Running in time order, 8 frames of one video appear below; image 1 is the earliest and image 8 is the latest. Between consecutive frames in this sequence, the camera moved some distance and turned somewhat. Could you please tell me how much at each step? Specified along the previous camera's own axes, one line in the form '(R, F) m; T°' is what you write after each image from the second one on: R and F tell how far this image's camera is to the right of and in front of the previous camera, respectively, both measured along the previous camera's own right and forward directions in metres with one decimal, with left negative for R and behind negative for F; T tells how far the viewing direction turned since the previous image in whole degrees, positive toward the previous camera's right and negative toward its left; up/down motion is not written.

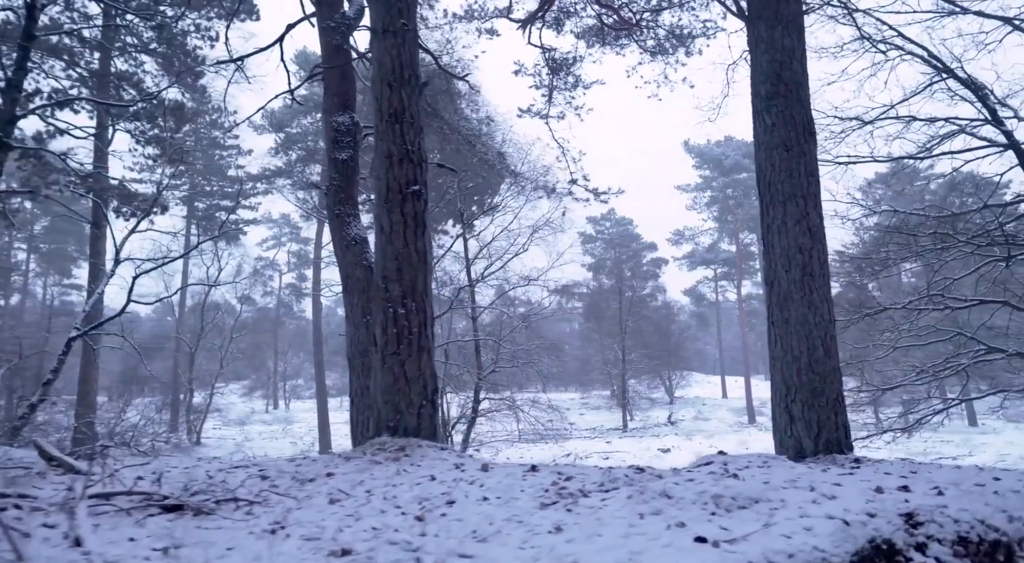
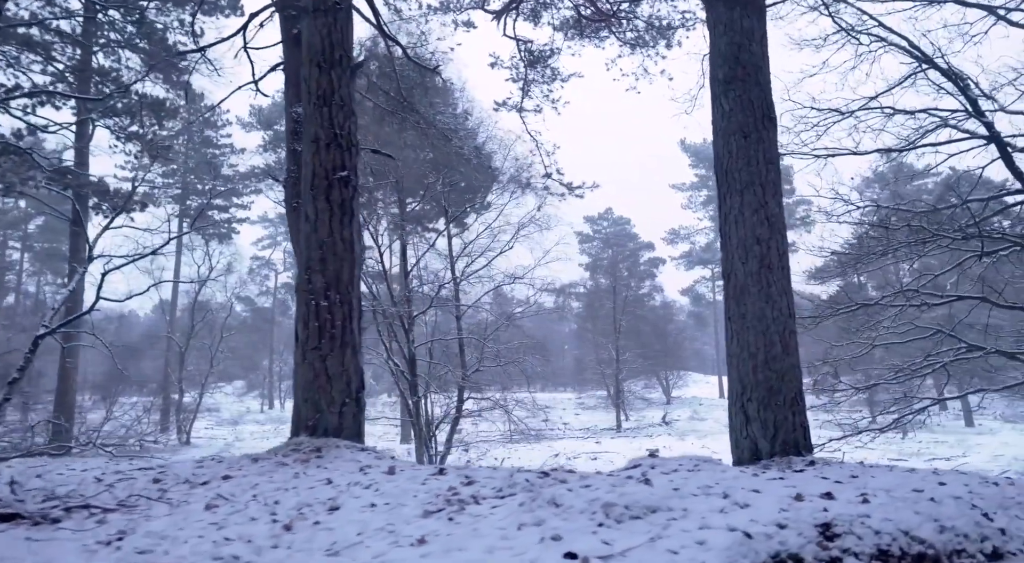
(+0.3, +0.2) m; 0°
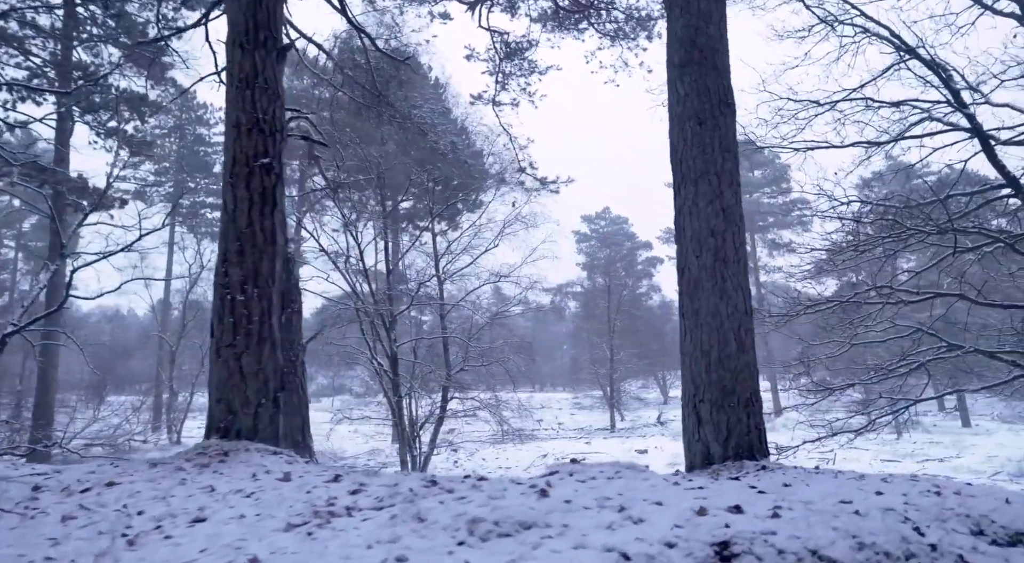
(+0.3, +0.2) m; 0°
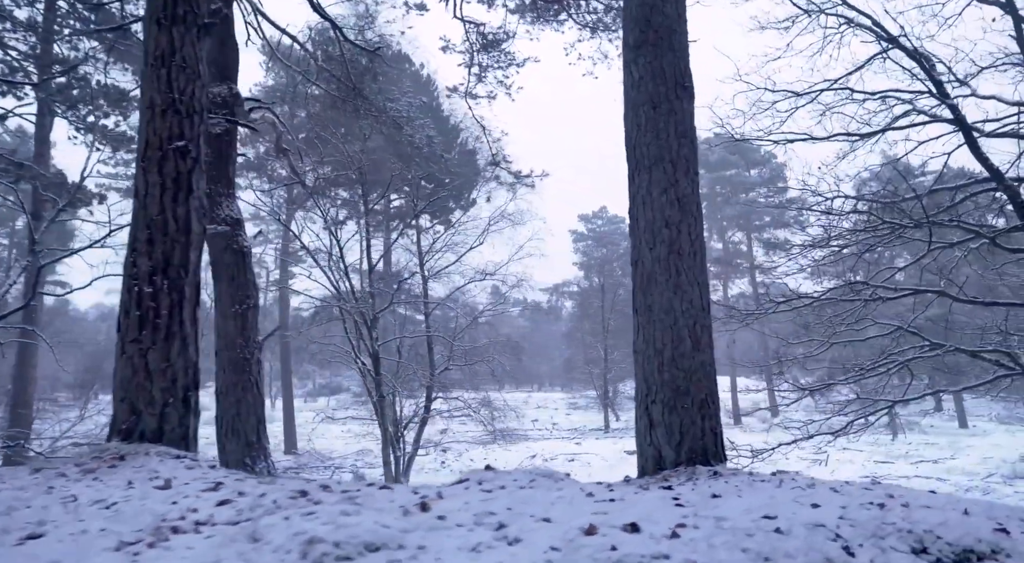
(+0.3, +0.3) m; 0°
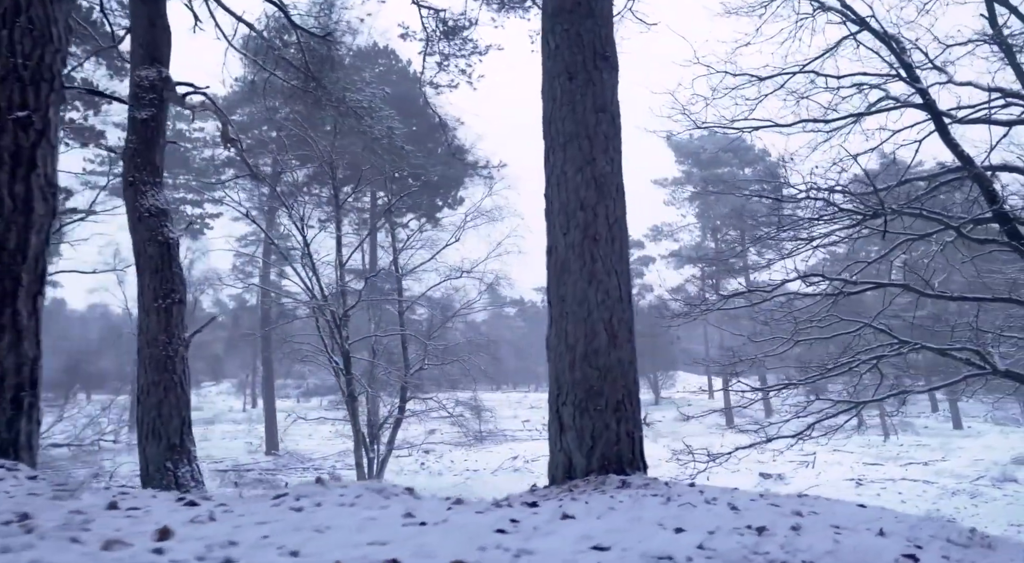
(+0.5, +0.4) m; 0°
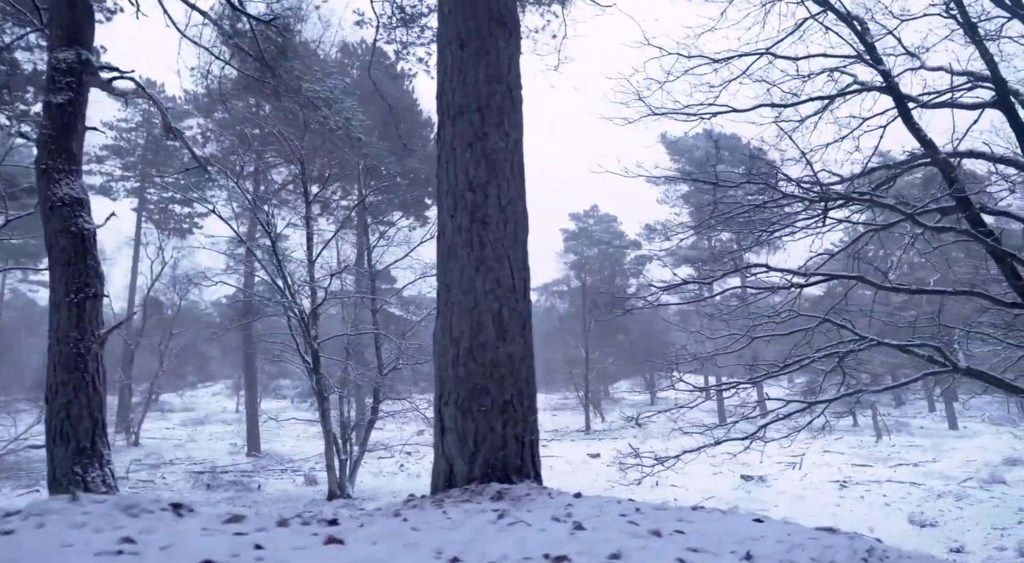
(+0.5, +0.4) m; 0°
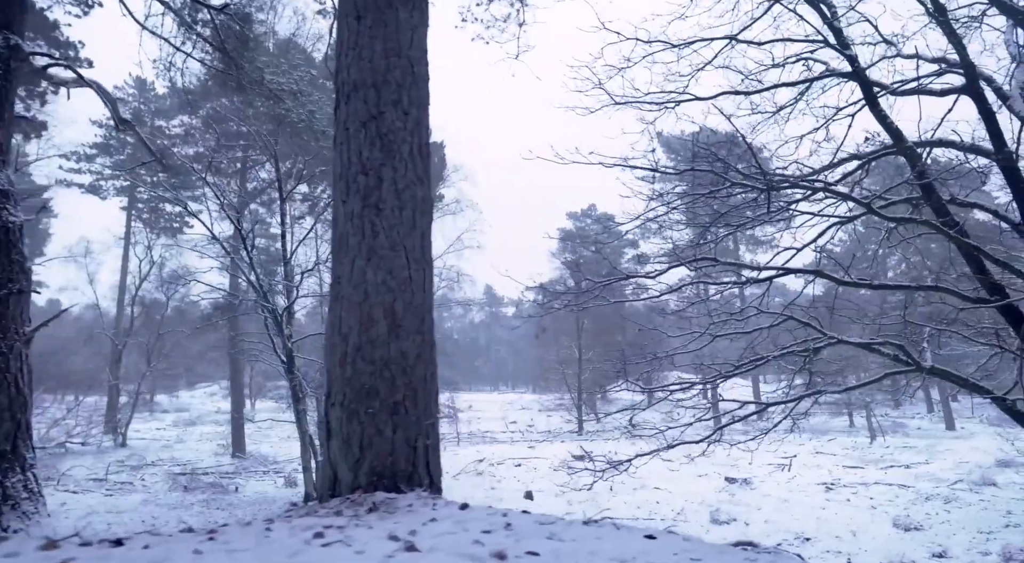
(+0.4, +0.3) m; 0°
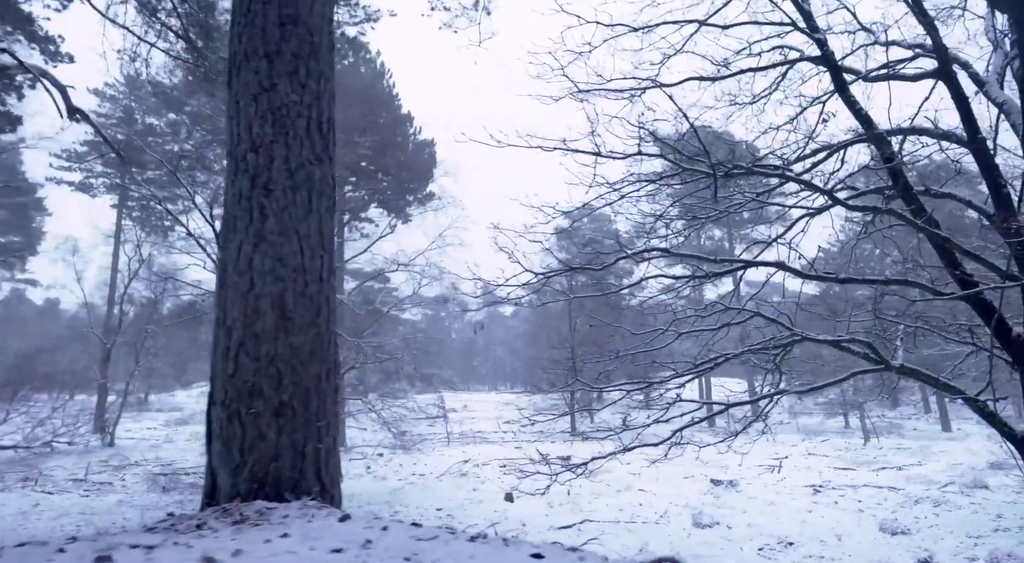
(+0.3, +0.3) m; 0°
